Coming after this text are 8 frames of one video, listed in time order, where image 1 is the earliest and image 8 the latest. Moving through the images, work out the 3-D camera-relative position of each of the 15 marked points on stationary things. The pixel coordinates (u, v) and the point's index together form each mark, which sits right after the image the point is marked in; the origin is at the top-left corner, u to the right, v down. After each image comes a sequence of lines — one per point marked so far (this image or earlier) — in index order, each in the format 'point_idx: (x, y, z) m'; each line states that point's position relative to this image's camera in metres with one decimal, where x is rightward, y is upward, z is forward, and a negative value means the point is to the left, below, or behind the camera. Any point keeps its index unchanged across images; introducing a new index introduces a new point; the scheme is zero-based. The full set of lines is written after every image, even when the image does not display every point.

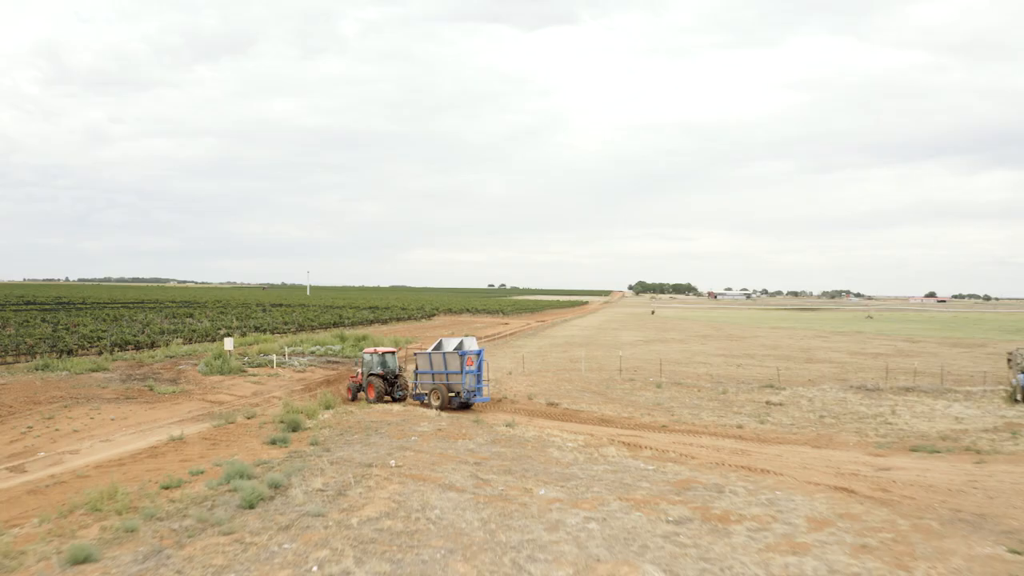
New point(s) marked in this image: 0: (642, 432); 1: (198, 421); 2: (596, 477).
0: (+3.9, -4.3, +17.8) m
1: (-9.4, -4.0, +17.9) m
2: (+1.8, -4.1, +12.9) m
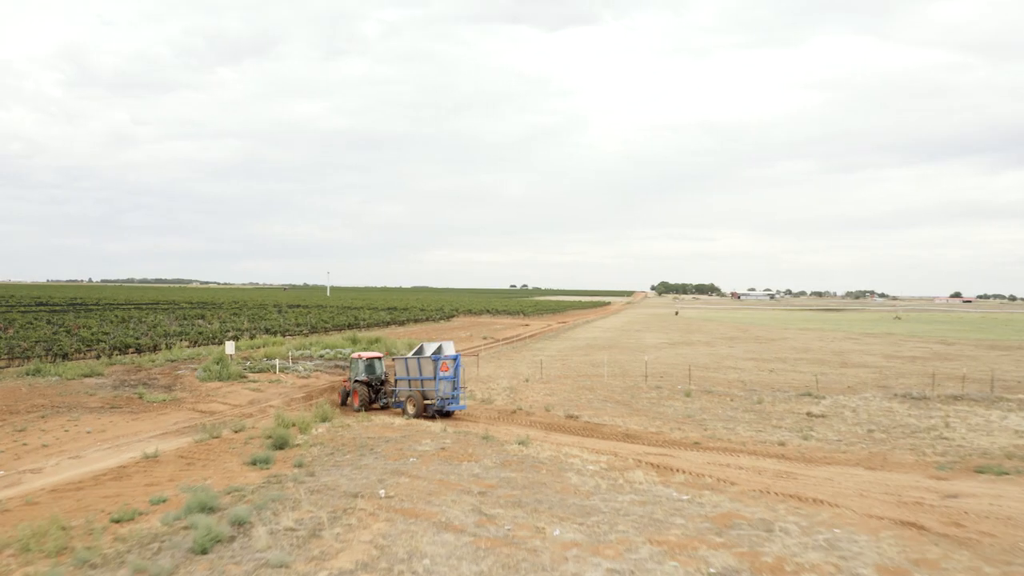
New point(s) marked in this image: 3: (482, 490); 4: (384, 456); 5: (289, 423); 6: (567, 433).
0: (+4.3, -4.3, +15.7) m
1: (-9.1, -4.0, +16.3) m
2: (+2.0, -4.1, +10.9) m
3: (-0.6, -3.8, +11.2) m
4: (-2.8, -3.7, +13.2) m
5: (-6.3, -3.9, +16.9) m
6: (+1.6, -4.0, +16.6) m
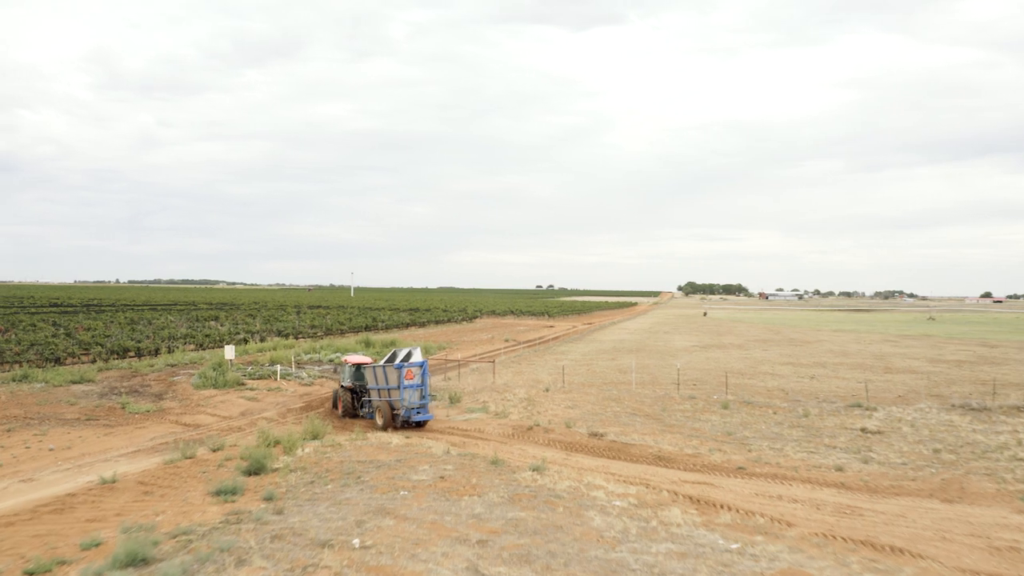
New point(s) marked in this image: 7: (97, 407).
0: (+4.5, -4.3, +13.4) m
1: (-8.7, -4.1, +14.5) m
2: (+2.1, -4.1, +8.7) m
3: (-0.5, -3.8, +9.1) m
4: (-2.6, -3.7, +11.1) m
5: (-6.0, -3.9, +15.0) m
6: (+1.9, -4.0, +14.4) m
7: (-13.6, -3.9, +19.6) m
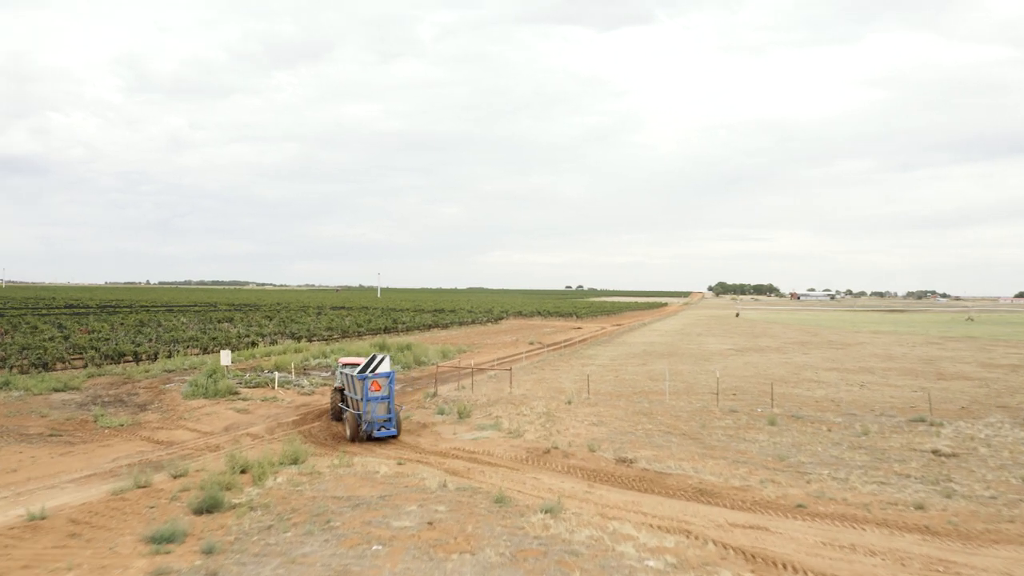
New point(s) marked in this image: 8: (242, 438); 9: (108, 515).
0: (+4.7, -4.3, +10.8) m
1: (-8.5, -4.1, +12.6) m
2: (+2.0, -4.1, +6.3) m
3: (-0.5, -3.8, +6.8) m
4: (-2.6, -3.7, +8.9) m
5: (-5.8, -3.9, +12.9) m
6: (+2.1, -4.0, +11.9) m
7: (-13.2, -3.9, +17.8) m
8: (-7.4, -4.1, +16.4) m
9: (-7.3, -4.0, +10.8) m
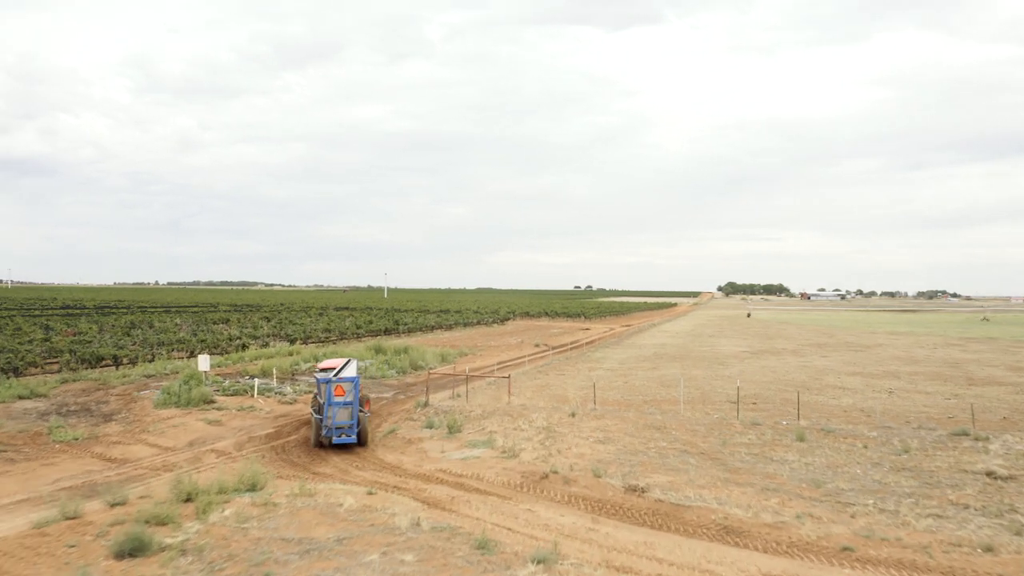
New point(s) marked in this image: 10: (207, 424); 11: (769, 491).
0: (+4.5, -4.2, +8.9) m
1: (-8.7, -4.0, +10.8) m
2: (+1.8, -4.0, +4.4) m
3: (-0.8, -3.7, +4.9) m
4: (-2.8, -3.7, +7.1) m
5: (-5.9, -3.9, +11.1) m
6: (+1.9, -4.0, +10.0) m
7: (-13.3, -3.9, +16.2) m
8: (-7.5, -4.1, +14.7) m
9: (-7.5, -4.0, +9.1) m
10: (-9.3, -4.1, +18.3) m
11: (+4.9, -3.9, +11.5) m
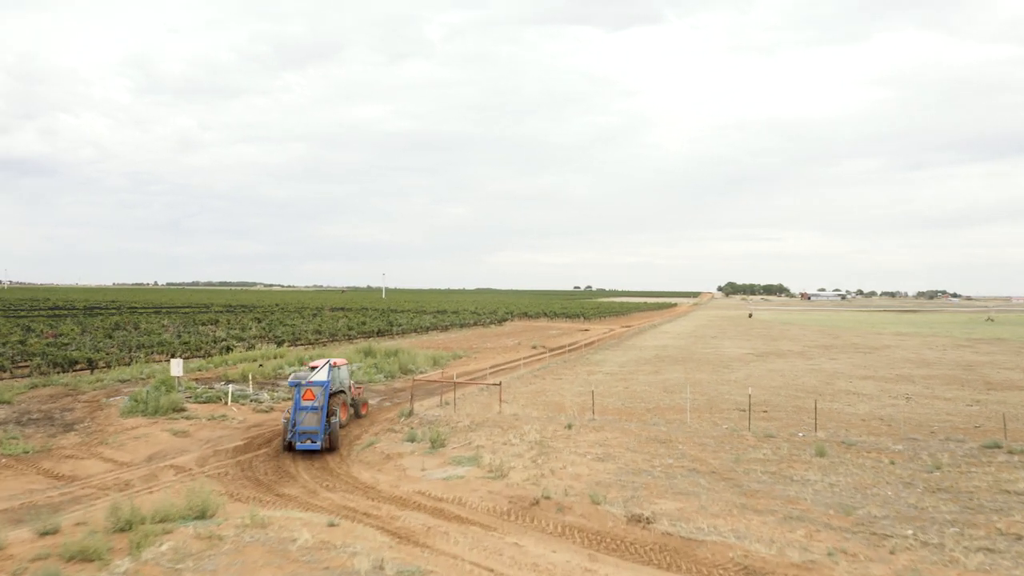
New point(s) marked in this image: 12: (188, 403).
0: (+4.3, -4.2, +7.5) m
1: (-8.9, -4.0, +9.4) m
2: (+1.5, -4.0, +2.9) m
3: (-1.0, -3.7, +3.5) m
4: (-3.0, -3.6, +5.6) m
5: (-6.2, -3.8, +9.7) m
6: (+1.7, -3.9, +8.6) m
7: (-13.5, -3.9, +14.7) m
8: (-7.8, -4.1, +13.2) m
9: (-7.7, -4.0, +7.6) m
10: (-9.5, -4.1, +16.8) m
11: (+4.7, -3.9, +10.1) m
12: (-10.7, -3.8, +19.8) m
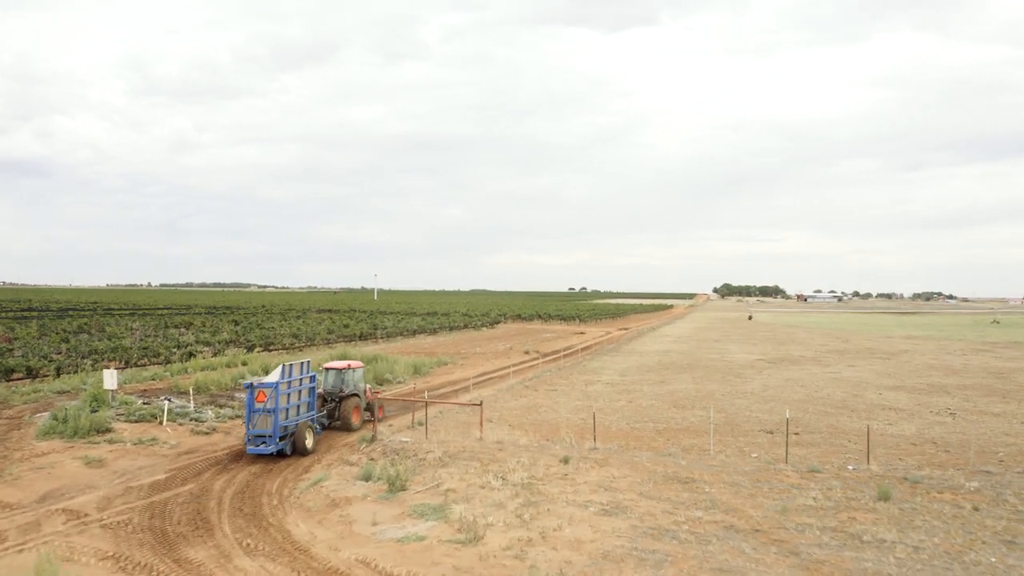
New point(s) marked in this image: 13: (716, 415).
0: (+3.9, -4.2, +4.5) m
1: (-9.3, -4.0, +6.4) m
2: (+1.2, -4.0, -0.1) m
3: (-1.3, -3.7, +0.5) m
4: (-3.4, -3.6, +2.6) m
5: (-6.5, -3.8, +6.7) m
6: (+1.3, -3.9, +5.6) m
7: (-13.8, -3.8, +11.7) m
8: (-8.1, -4.1, +10.2) m
9: (-8.0, -3.9, +4.6) m
10: (-9.9, -4.0, +13.8) m
11: (+4.4, -3.9, +7.1) m
12: (-11.0, -3.7, +16.8) m
13: (+6.4, -4.0, +18.9) m
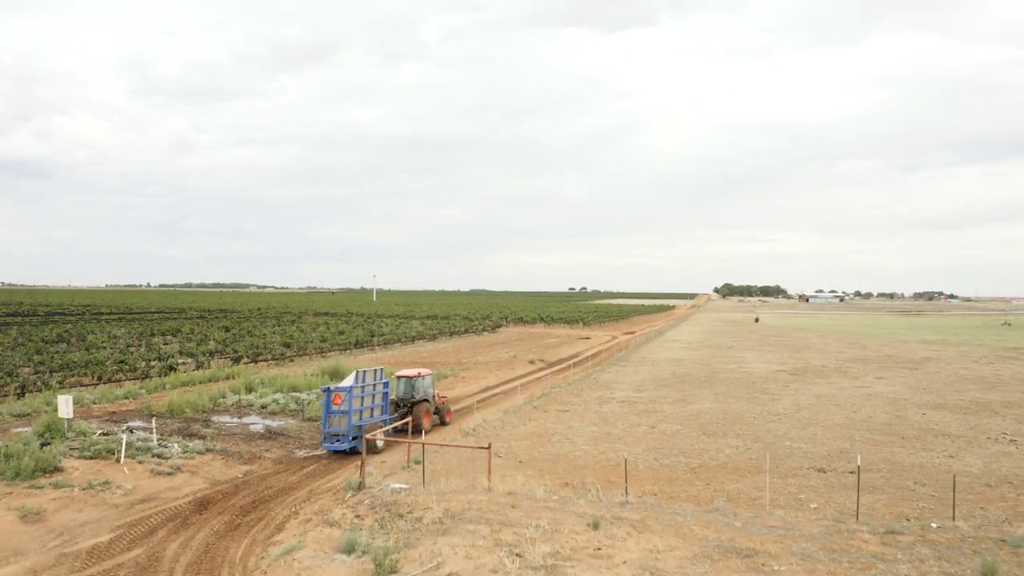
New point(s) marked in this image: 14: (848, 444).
0: (+4.2, -4.6, +2.3) m
1: (-9.0, -4.4, +4.2) m
2: (+1.5, -4.4, -2.3) m
3: (-1.0, -4.1, -1.8) m
4: (-3.1, -4.0, +0.4) m
5: (-6.2, -4.2, +4.5) m
6: (+1.6, -4.3, +3.4) m
7: (-13.6, -4.2, +9.5) m
8: (-7.8, -4.5, +8.0) m
9: (-7.8, -4.3, +2.4) m
10: (-9.6, -4.4, +11.6) m
11: (+4.6, -4.3, +4.9) m
12: (-10.7, -4.1, +14.6) m
13: (+6.7, -4.4, +16.7) m
14: (+9.7, -4.5, +17.3) m
